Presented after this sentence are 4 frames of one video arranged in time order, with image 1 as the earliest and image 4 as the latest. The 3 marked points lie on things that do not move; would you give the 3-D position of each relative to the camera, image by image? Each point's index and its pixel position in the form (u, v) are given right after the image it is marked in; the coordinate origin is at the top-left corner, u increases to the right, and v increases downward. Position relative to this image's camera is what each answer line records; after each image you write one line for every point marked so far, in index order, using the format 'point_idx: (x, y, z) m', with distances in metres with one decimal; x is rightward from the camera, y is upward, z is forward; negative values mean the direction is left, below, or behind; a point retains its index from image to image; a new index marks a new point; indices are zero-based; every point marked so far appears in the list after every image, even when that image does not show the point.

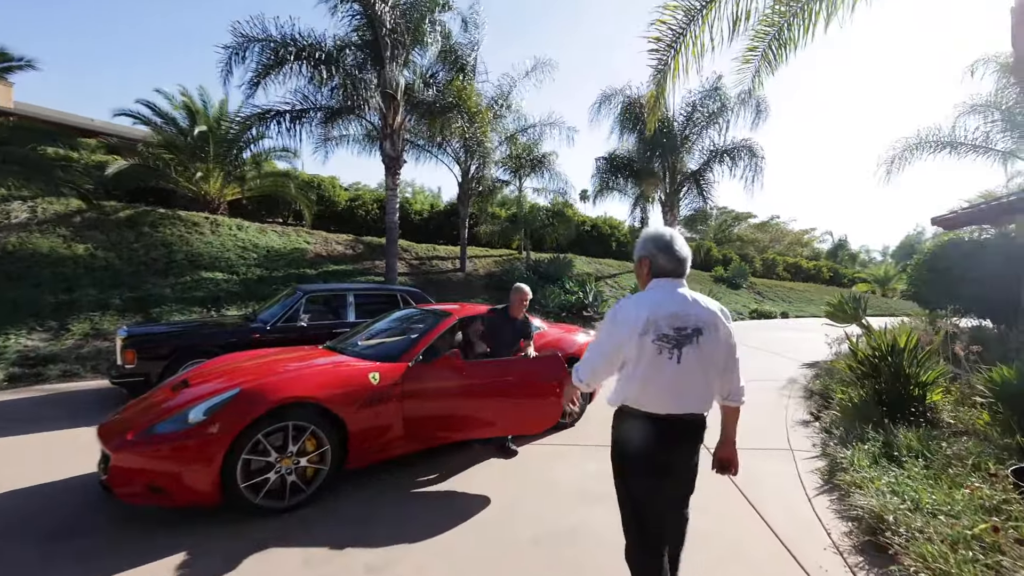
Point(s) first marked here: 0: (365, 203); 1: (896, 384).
0: (-5.9, +3.4, +18.5) m
1: (+3.8, -0.9, +4.6) m
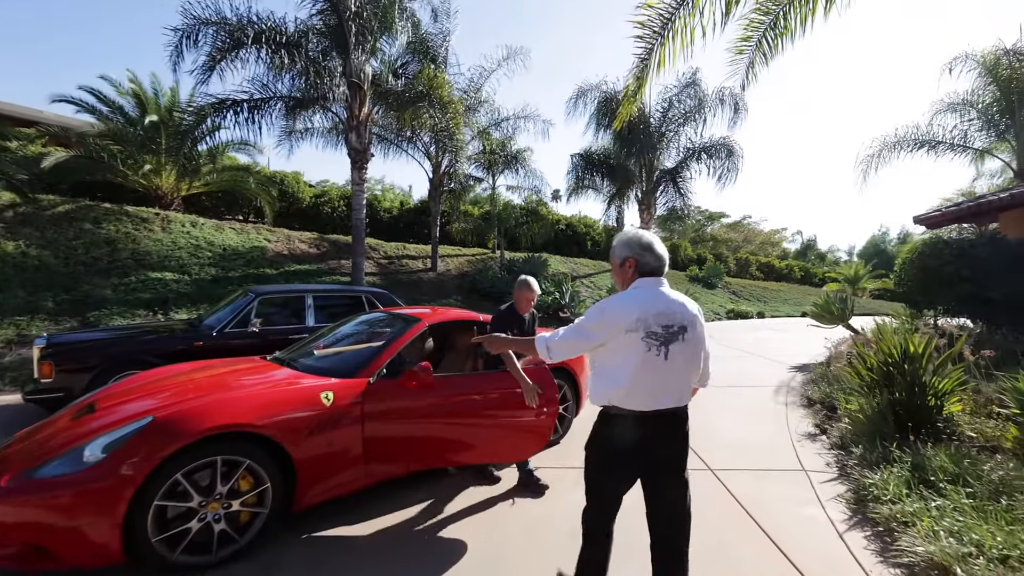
0: (-6.8, +3.3, +17.5) m
1: (+3.6, -0.9, +4.2) m
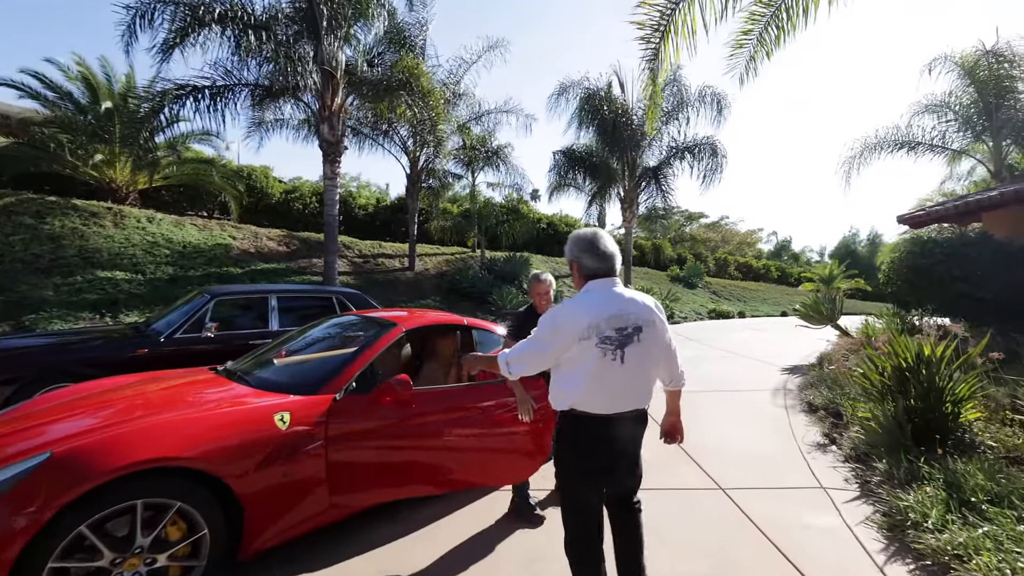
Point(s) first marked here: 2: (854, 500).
0: (-7.5, +3.3, +16.7) m
1: (+3.5, -0.9, +3.9) m
2: (+2.4, -1.5, +3.3) m
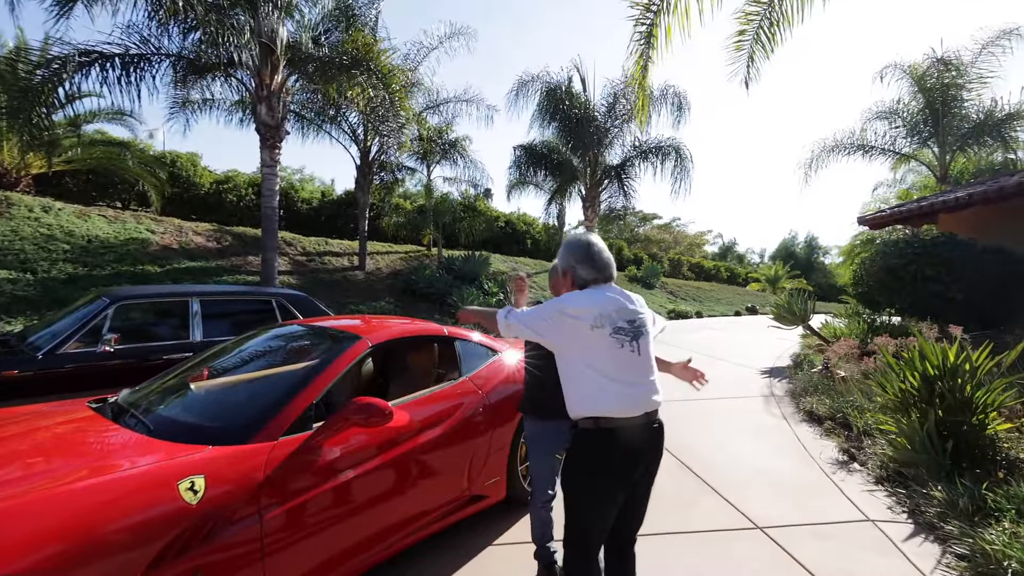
0: (-8.9, +3.3, +15.1) m
1: (+3.4, -0.9, +3.6) m
2: (+2.4, -1.5, +2.8) m
